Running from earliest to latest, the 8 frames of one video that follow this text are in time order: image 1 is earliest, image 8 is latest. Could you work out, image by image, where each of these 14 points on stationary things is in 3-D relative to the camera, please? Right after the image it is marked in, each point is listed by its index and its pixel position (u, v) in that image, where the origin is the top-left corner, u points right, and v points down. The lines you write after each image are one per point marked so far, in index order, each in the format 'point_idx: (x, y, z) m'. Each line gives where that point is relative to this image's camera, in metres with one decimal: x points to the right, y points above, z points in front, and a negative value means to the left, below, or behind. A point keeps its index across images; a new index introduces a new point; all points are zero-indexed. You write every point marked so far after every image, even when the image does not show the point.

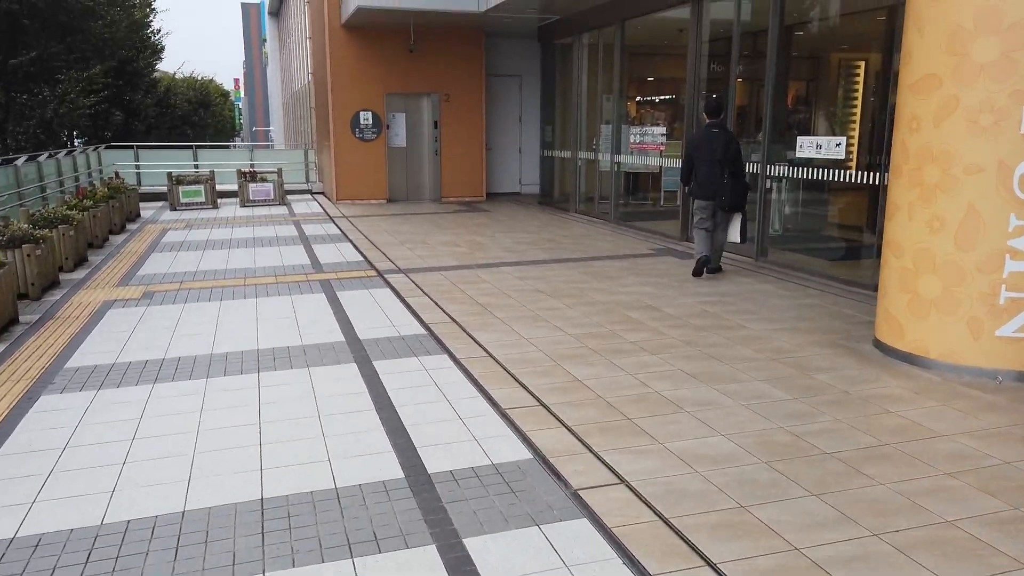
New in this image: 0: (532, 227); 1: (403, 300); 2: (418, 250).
0: (+0.3, +0.9, +11.1) m
1: (-1.0, -0.1, +6.6) m
2: (-1.2, +0.5, +9.3) m
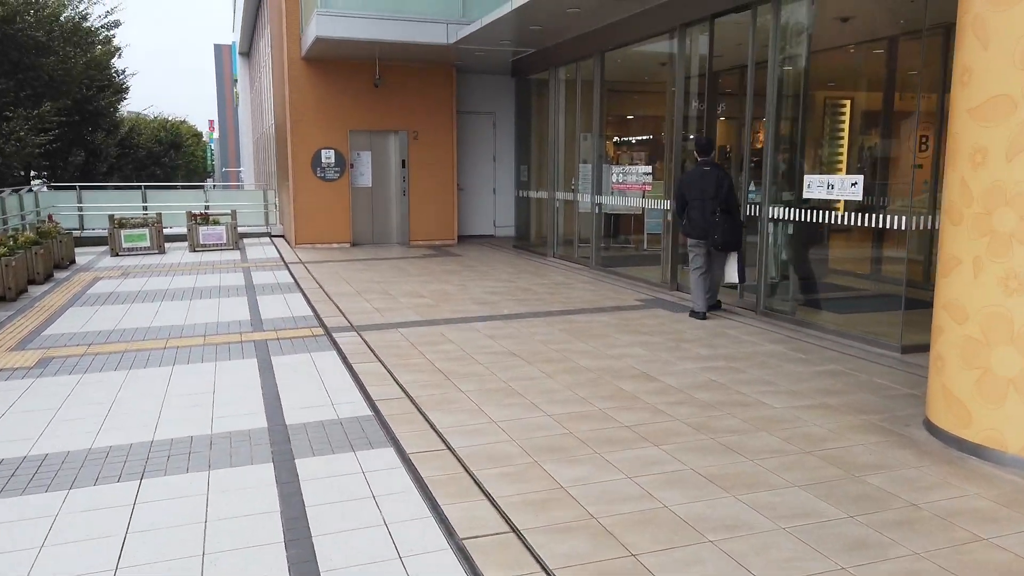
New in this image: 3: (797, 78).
0: (-0.1, +0.2, +10.1) m
1: (-1.2, -0.6, +5.5) m
2: (-1.5, -0.1, +8.2) m
3: (+2.7, +1.9, +7.1) m
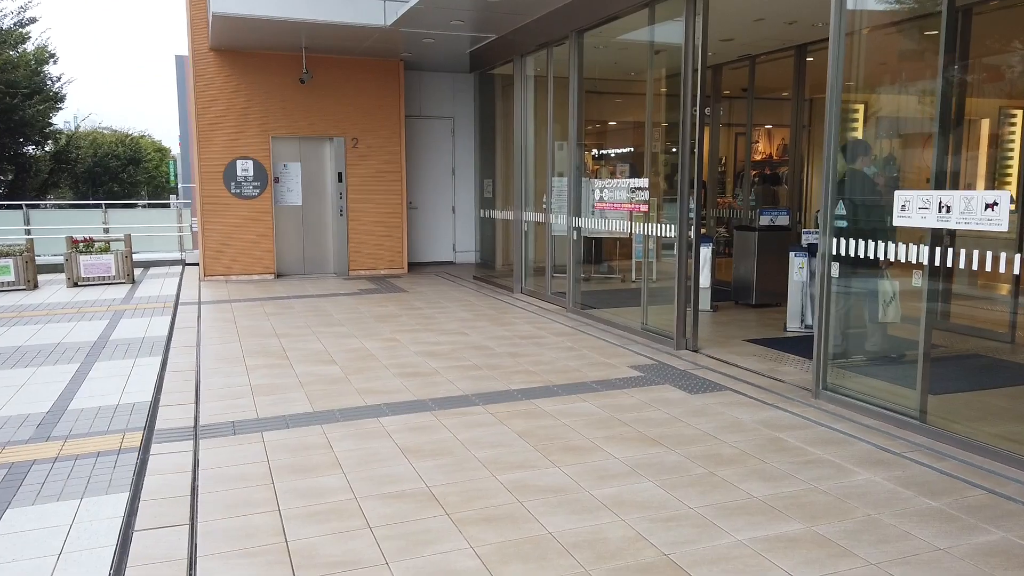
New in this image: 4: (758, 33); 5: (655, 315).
0: (-0.6, -0.3, +7.7) m
1: (-1.5, -1.0, +3.0) m
2: (-1.9, -0.6, +5.8) m
3: (+2.2, +1.5, +4.8) m
4: (+2.7, +2.8, +8.3) m
5: (+1.3, -0.3, +7.0) m
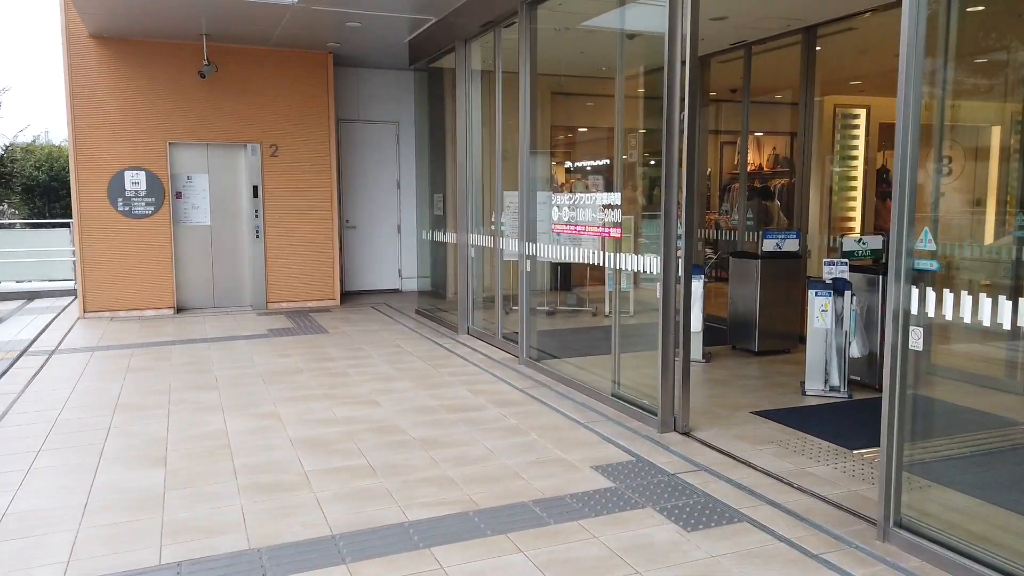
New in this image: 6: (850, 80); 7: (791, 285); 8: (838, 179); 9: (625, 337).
0: (-1.1, -0.7, +5.8) m
1: (-1.9, -1.3, +1.1) m
2: (-2.4, -1.0, +3.9) m
3: (+1.8, +1.2, +3.0) m
4: (+2.1, +2.4, +6.5) m
5: (+0.8, -0.6, +5.2) m
6: (+3.5, +2.1, +7.9) m
7: (+2.6, 0.0, +7.0) m
8: (+3.4, +1.1, +7.9) m
9: (+0.8, -0.3, +5.2) m
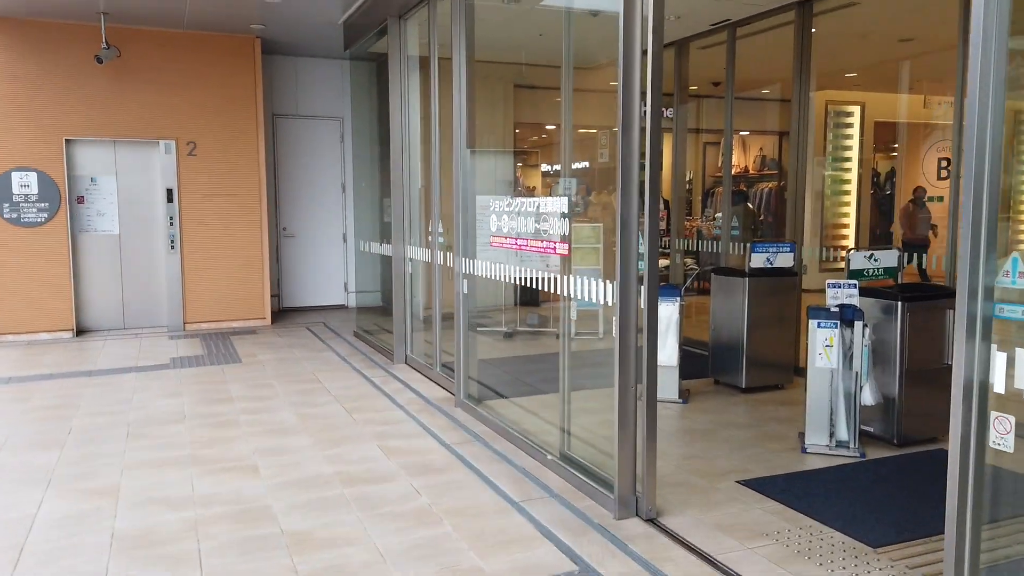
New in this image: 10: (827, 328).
0: (-1.6, -0.9, +4.7) m
1: (-2.3, -1.5, -0.1) m
2: (-2.8, -1.2, +2.6) m
3: (+1.4, +1.0, +1.9) m
4: (+1.7, +2.3, +5.4) m
5: (+0.4, -0.8, +4.0) m
6: (+3.0, +1.9, +6.8) m
7: (+2.1, -0.2, +5.8) m
8: (+2.9, +1.0, +6.8) m
9: (+0.3, -0.5, +4.0) m
10: (+1.8, -0.2, +4.2) m
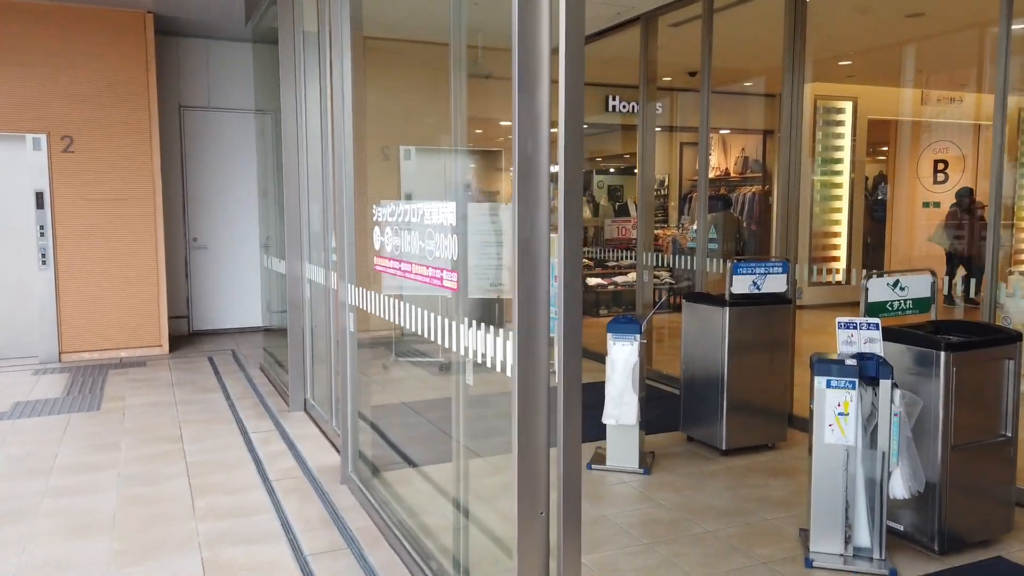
0: (-2.0, -1.1, +3.3) m
1: (-2.7, -1.6, -1.4) m
2: (-3.2, -1.3, +1.3) m
3: (+1.0, +0.9, +0.7) m
4: (+1.2, +2.1, +4.2) m
5: (-0.1, -1.0, +2.7) m
6: (+2.5, +1.8, +5.6) m
7: (+1.6, -0.3, +4.6) m
8: (+2.4, +0.8, +5.6) m
9: (-0.1, -0.7, +2.8) m
10: (+1.3, -0.4, +3.0) m
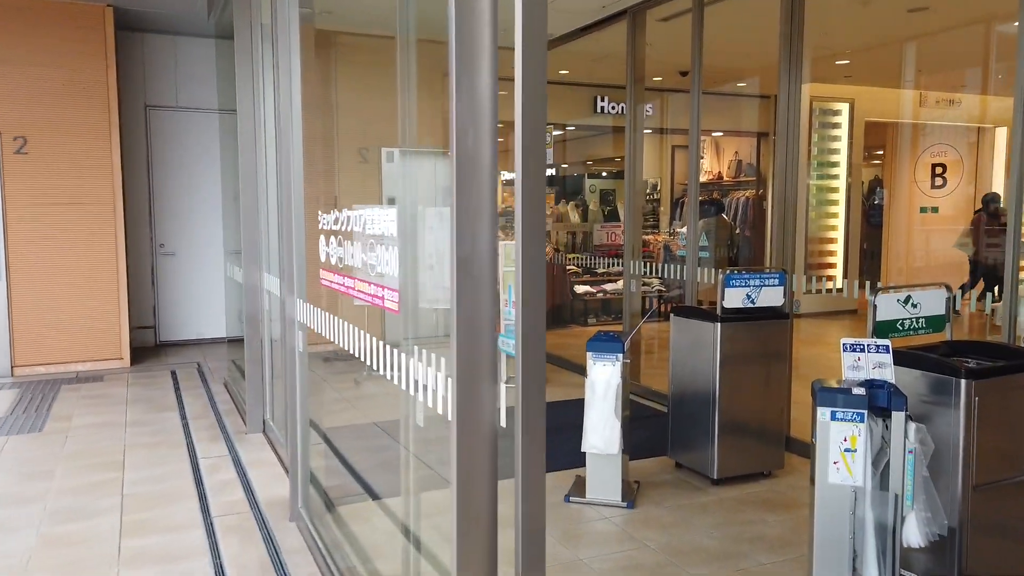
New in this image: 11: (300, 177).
0: (-2.2, -1.1, +2.9) m
1: (-2.8, -1.7, -1.8) m
2: (-3.3, -1.4, +0.9) m
3: (+0.8, +0.8, +0.3) m
4: (+1.0, +2.0, +3.8) m
5: (-0.2, -1.0, +2.4) m
6: (+2.3, +1.7, +5.2) m
7: (+1.5, -0.4, +4.2) m
8: (+2.2, +0.7, +5.2) m
9: (-0.3, -0.7, +2.4) m
10: (+1.2, -0.5, +2.6) m
11: (-0.9, +0.6, +3.6) m
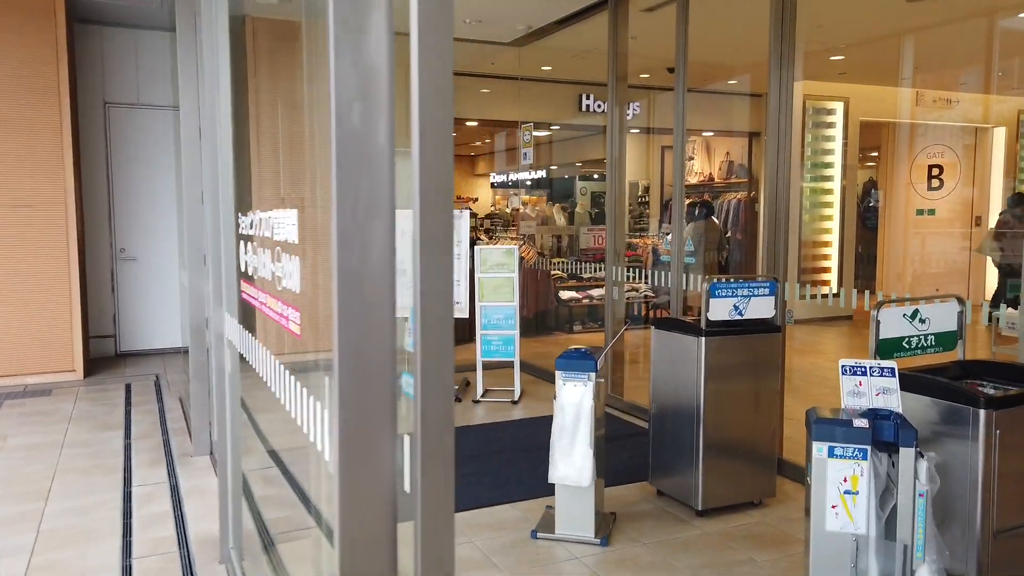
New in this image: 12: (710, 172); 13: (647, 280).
0: (-2.3, -1.2, +2.5) m
1: (-2.9, -1.7, -2.2) m
2: (-3.5, -1.4, +0.5) m
3: (+0.7, +0.8, -0.1) m
4: (+0.9, +2.0, +3.5) m
5: (-0.4, -1.1, +2.0) m
6: (+2.1, +1.6, +4.9) m
7: (+1.3, -0.5, +3.9) m
8: (+2.0, +0.6, +4.9) m
9: (-0.4, -0.8, +2.0) m
10: (+1.0, -0.5, +2.2) m
11: (-1.1, +0.6, +3.2) m
12: (+1.4, +0.9, +5.4) m
13: (+1.1, +0.1, +6.2) m
